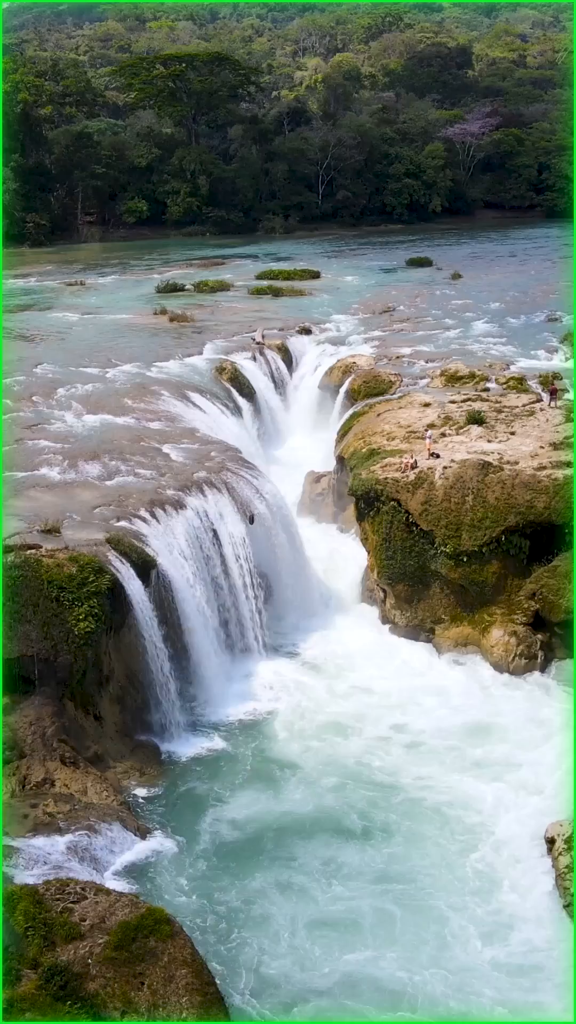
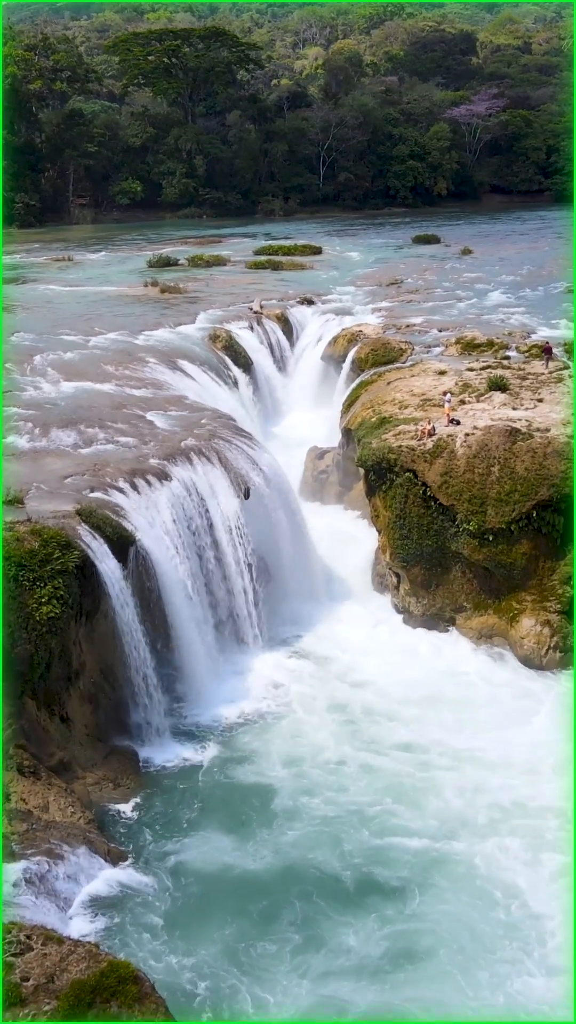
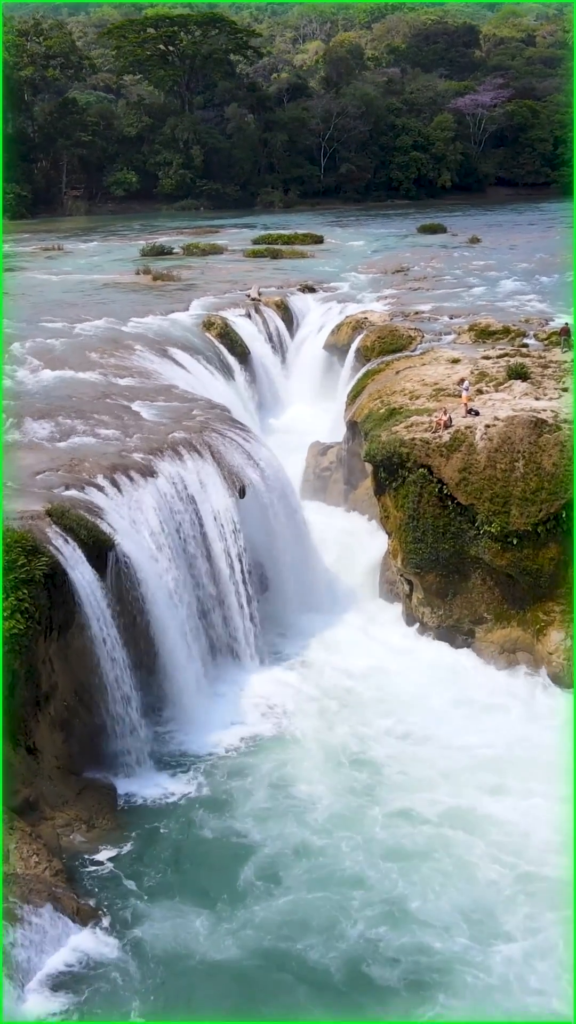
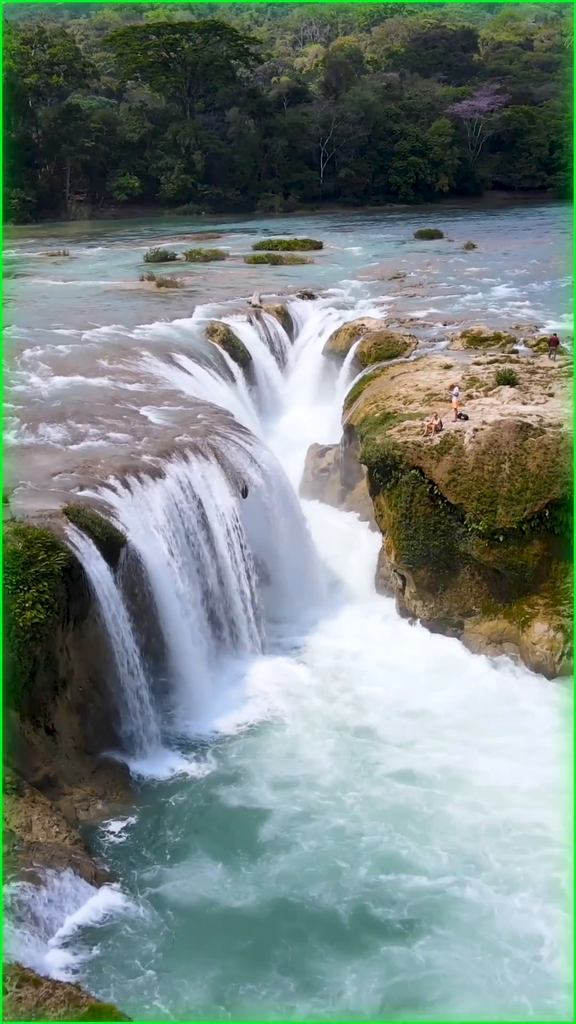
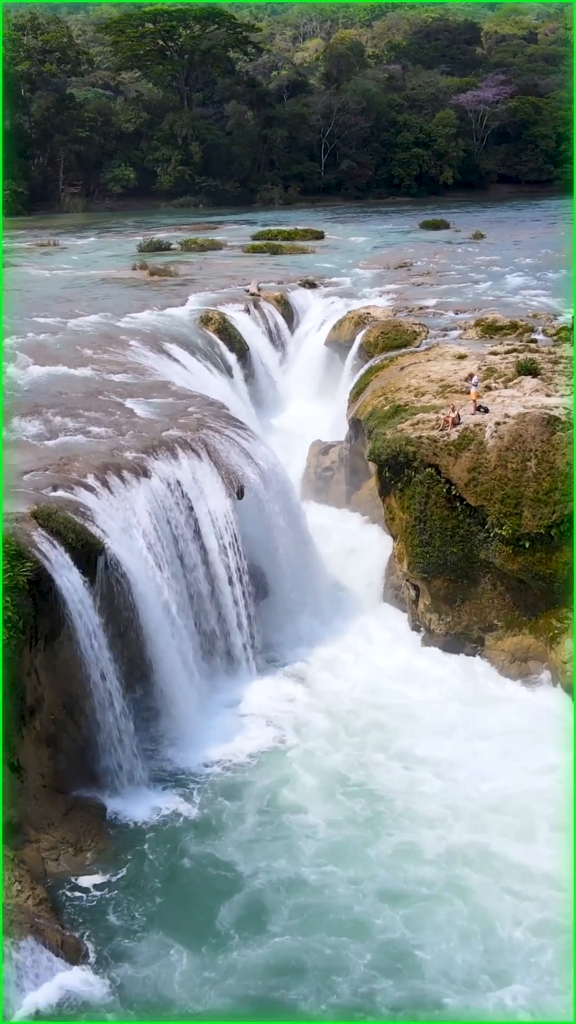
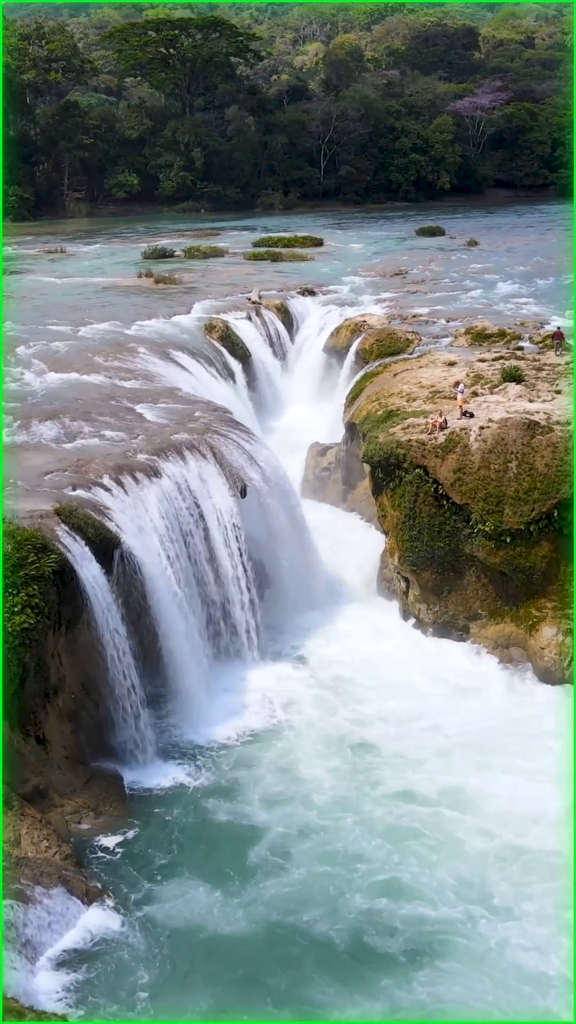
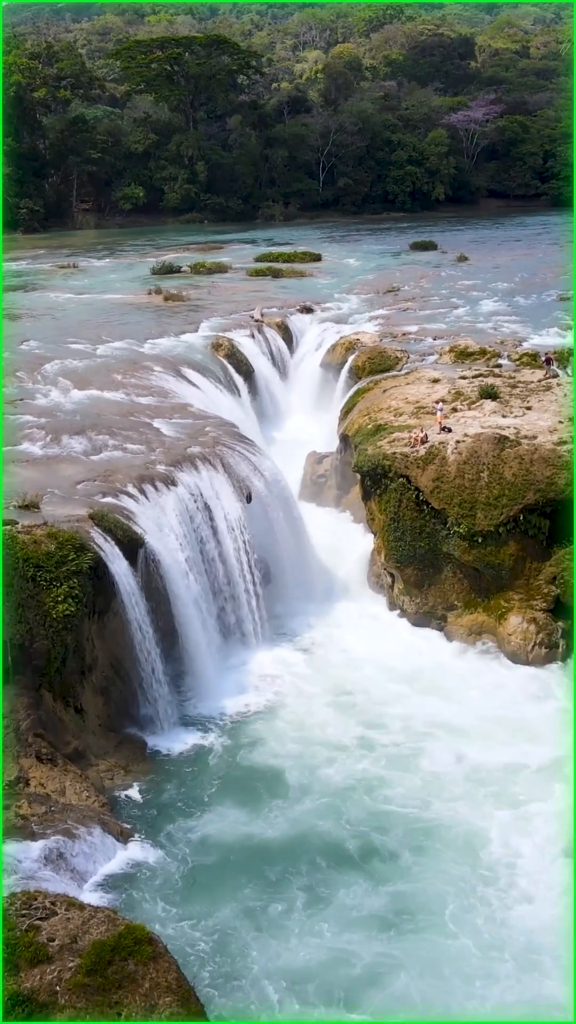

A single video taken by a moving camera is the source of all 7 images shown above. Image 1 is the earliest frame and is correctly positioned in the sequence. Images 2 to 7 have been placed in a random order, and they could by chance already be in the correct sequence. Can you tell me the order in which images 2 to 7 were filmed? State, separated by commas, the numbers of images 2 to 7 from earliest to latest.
7, 2, 4, 6, 3, 5
